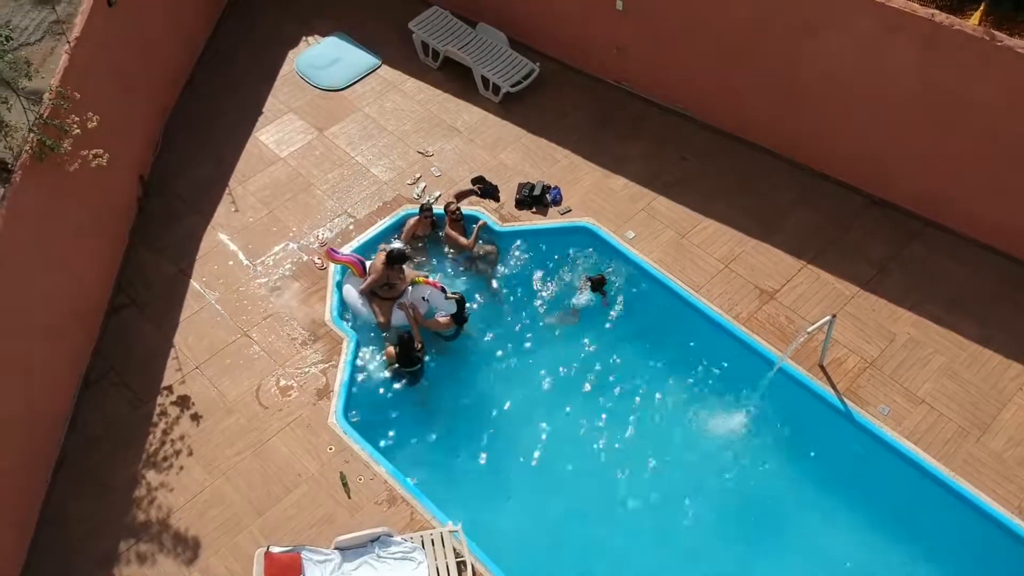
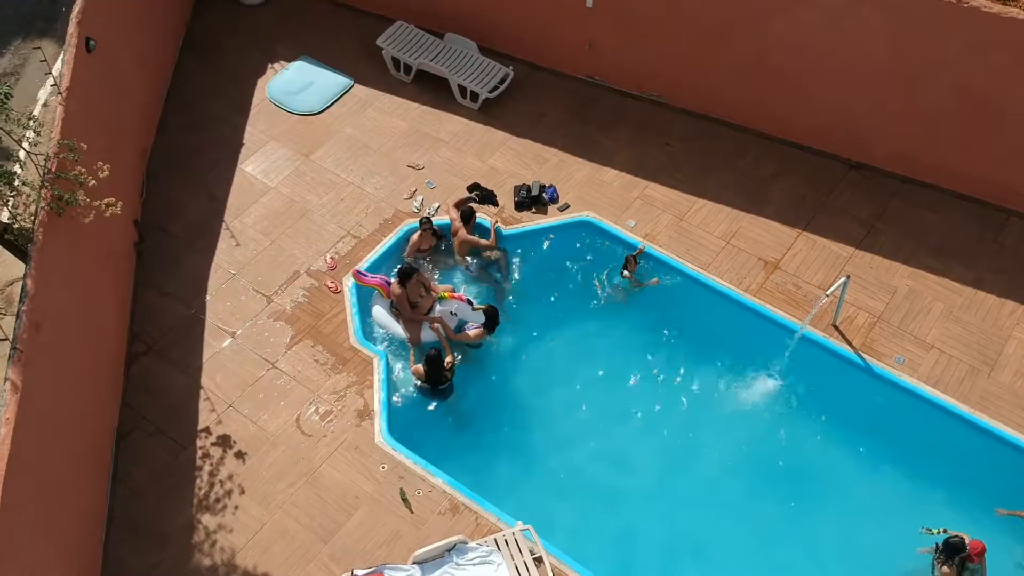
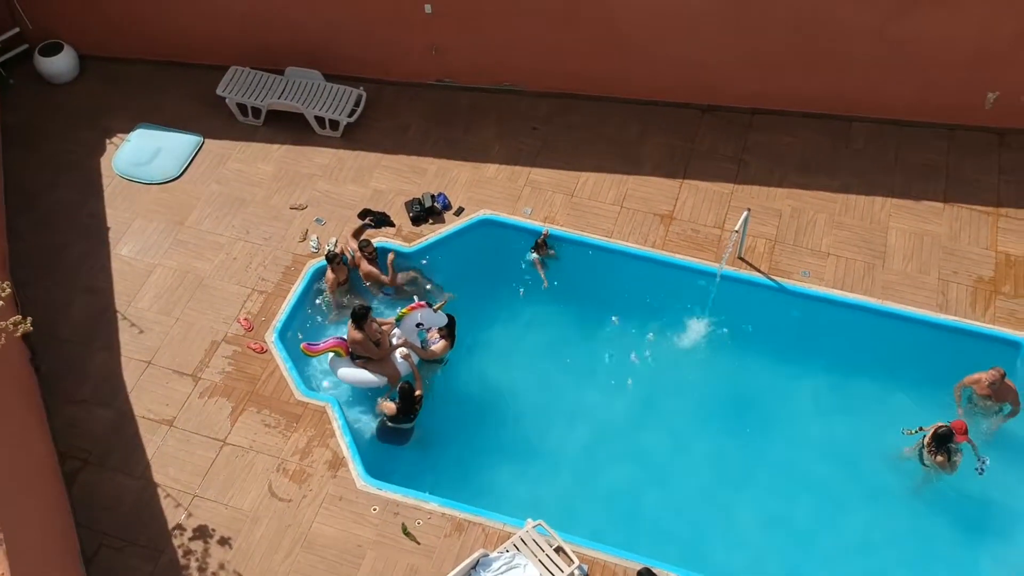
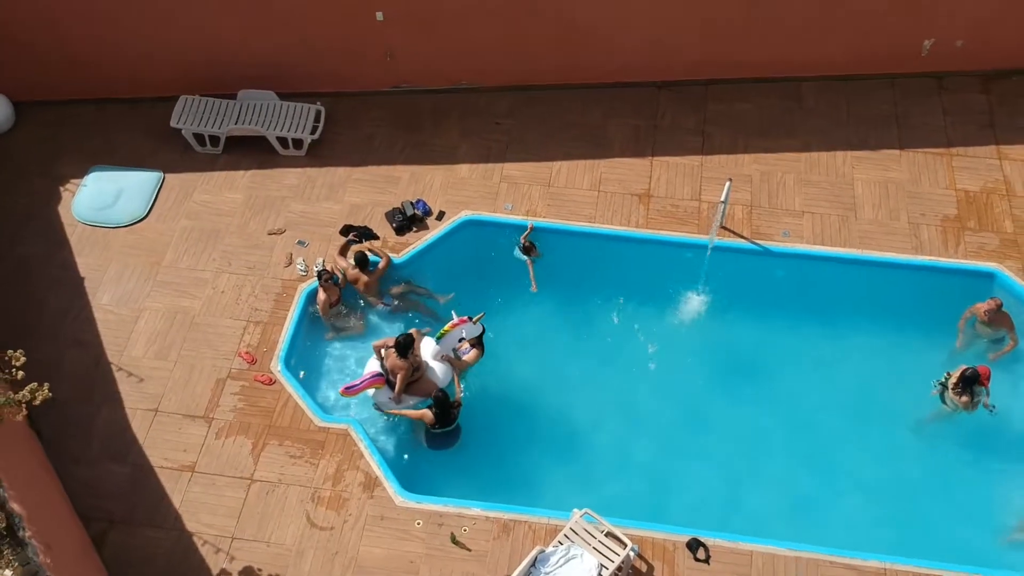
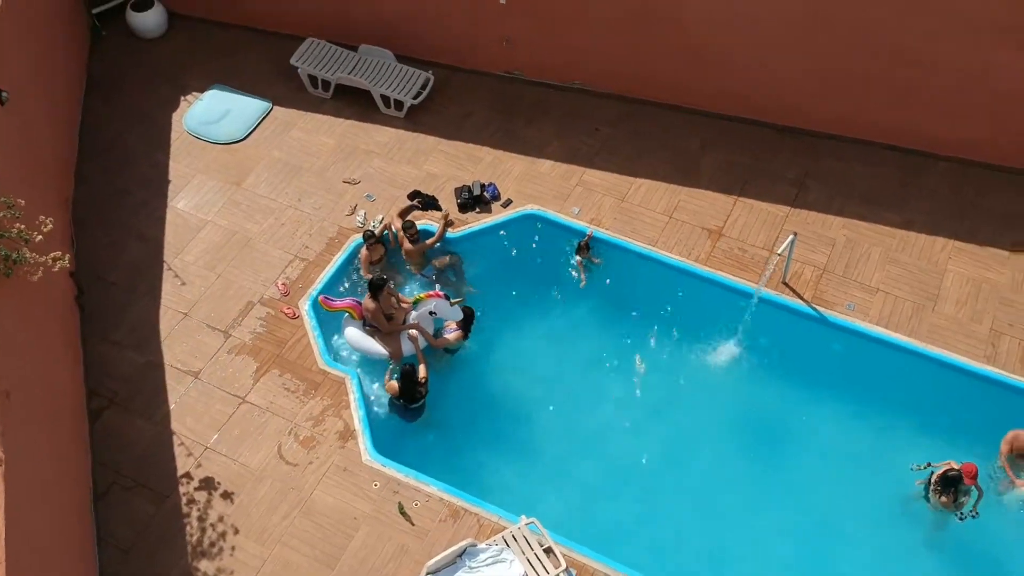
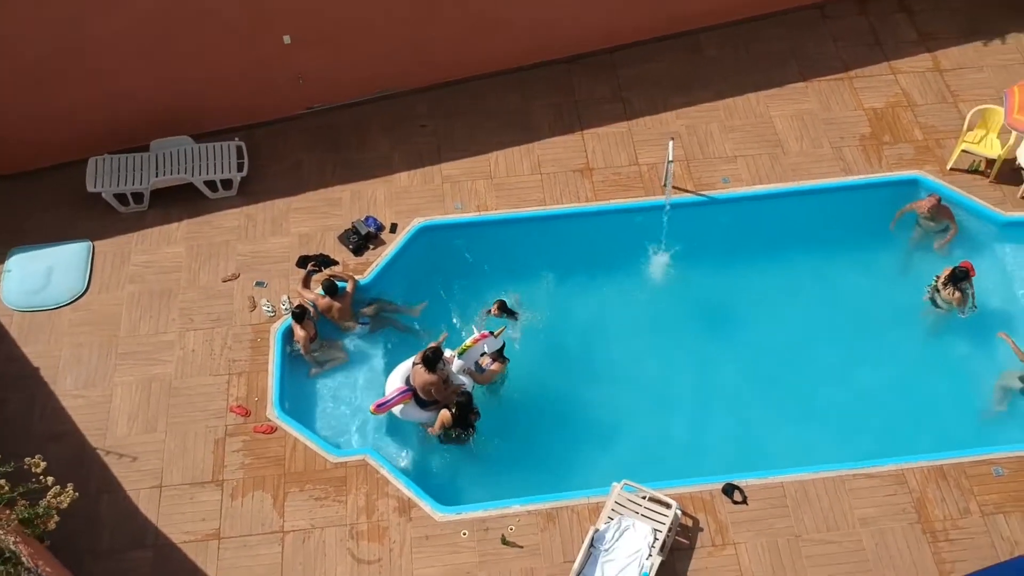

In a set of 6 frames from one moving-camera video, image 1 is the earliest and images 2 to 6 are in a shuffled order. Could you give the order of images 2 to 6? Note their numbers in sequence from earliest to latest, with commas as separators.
2, 5, 3, 4, 6
